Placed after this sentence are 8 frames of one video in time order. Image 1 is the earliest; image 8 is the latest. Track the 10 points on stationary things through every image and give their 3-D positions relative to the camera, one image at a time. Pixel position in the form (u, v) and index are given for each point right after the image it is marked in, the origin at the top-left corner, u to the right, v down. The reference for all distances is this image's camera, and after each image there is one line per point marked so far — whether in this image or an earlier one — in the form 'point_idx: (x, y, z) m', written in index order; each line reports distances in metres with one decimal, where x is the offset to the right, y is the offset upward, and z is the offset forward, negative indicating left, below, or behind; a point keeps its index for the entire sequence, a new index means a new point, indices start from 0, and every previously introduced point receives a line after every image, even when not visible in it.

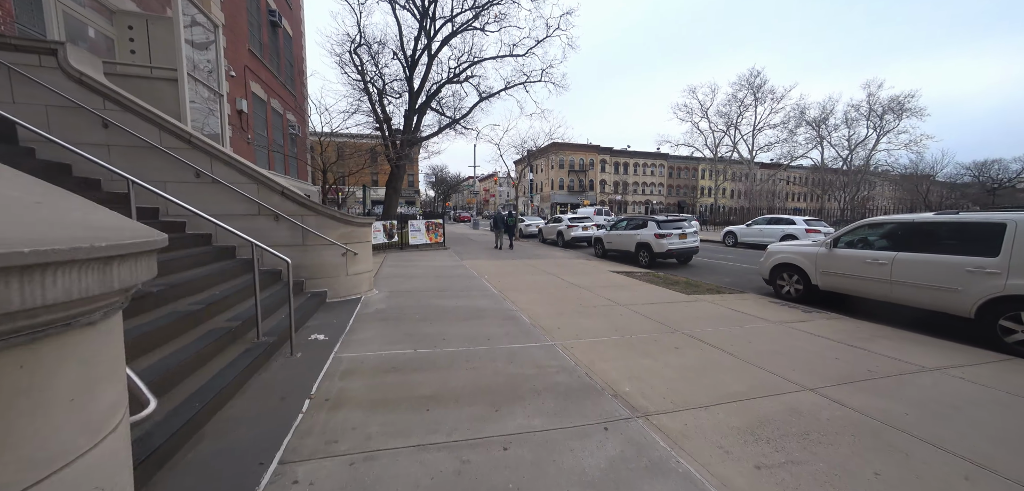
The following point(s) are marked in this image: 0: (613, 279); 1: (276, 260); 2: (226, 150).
0: (+2.6, -0.9, +9.7) m
1: (-3.8, -0.3, +6.1) m
2: (-4.4, +1.5, +5.8) m
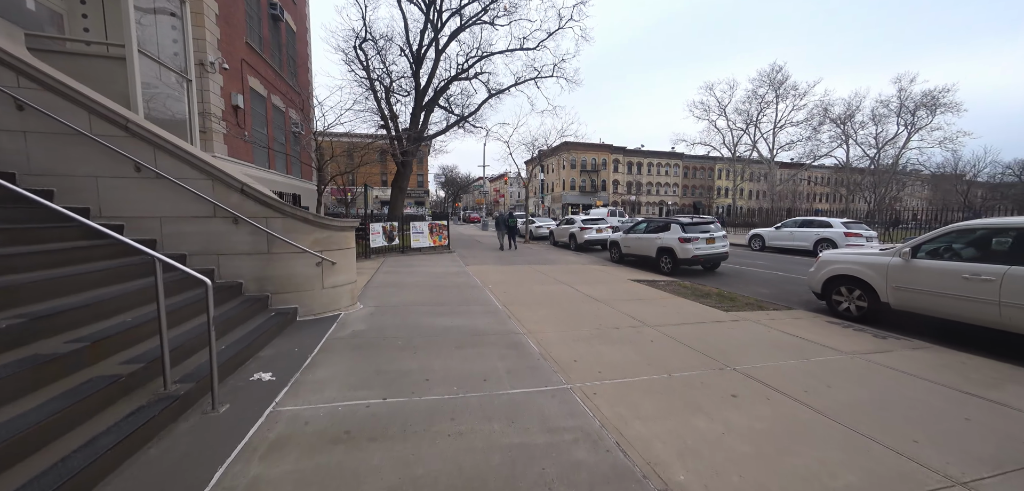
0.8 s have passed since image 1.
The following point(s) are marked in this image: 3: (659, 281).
0: (+2.8, -1.0, +8.5) m
1: (-3.8, -0.4, +5.1) m
2: (-4.3, +1.4, +4.8) m
3: (+3.9, -0.9, +10.0) m
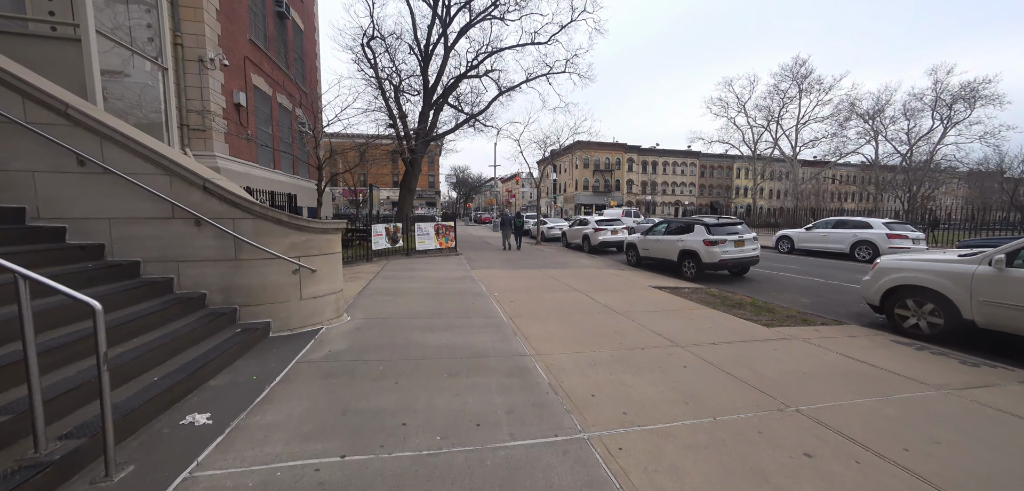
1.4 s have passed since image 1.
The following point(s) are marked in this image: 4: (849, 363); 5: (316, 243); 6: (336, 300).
0: (+3.0, -1.1, +7.6) m
1: (-3.7, -0.4, +4.4) m
2: (-4.3, +1.3, +4.1) m
3: (+4.1, -1.0, +9.1) m
4: (+3.8, -1.3, +4.2) m
5: (-2.6, 0.0, +5.1) m
6: (-2.6, -0.8, +5.5) m
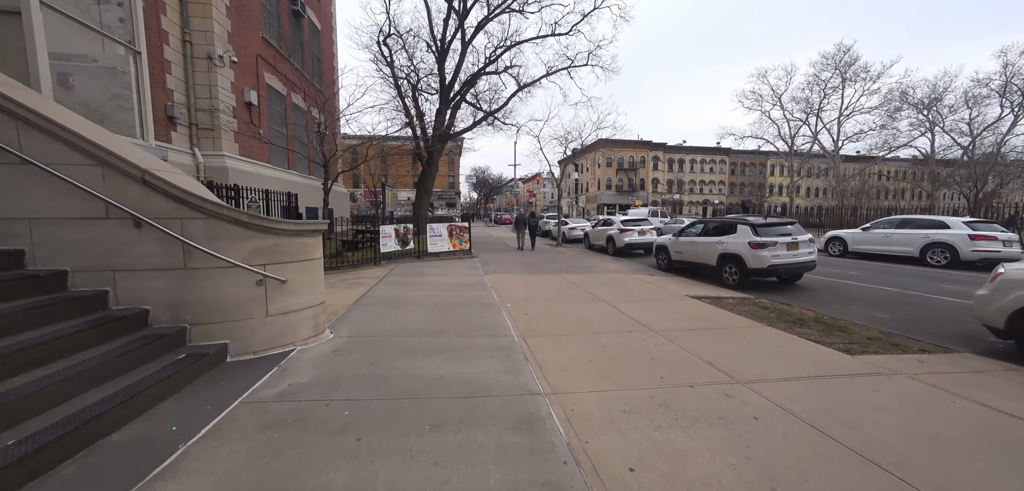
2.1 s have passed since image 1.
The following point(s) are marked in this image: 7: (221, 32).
0: (+3.2, -1.2, +6.4) m
1: (-3.6, -0.5, +3.6) m
2: (-4.2, +1.2, +3.4) m
3: (+4.5, -1.1, +7.8) m
4: (+3.9, -1.4, +3.0) m
5: (-2.5, 0.0, +4.2) m
6: (-2.4, -0.9, +4.6) m
7: (-10.1, +7.4, +13.0) m
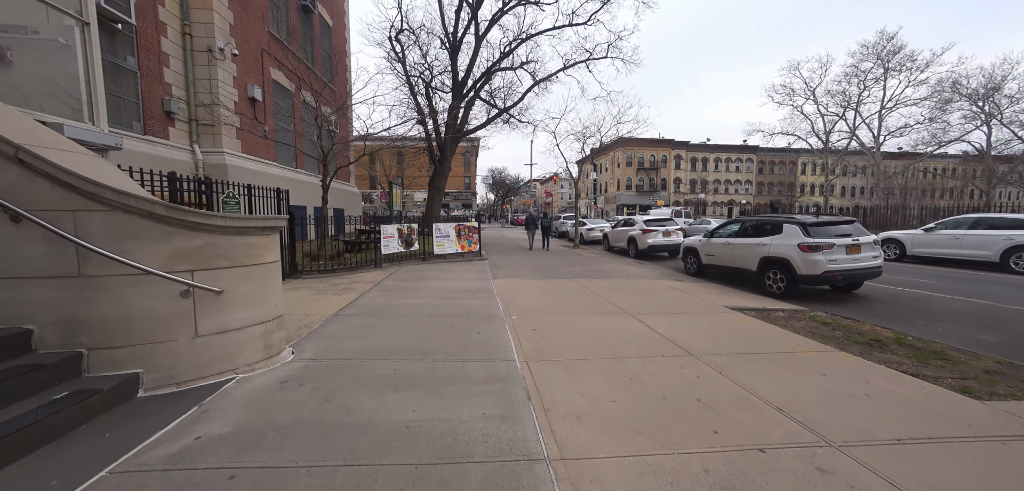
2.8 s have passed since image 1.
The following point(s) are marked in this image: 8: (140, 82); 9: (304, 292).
0: (+3.3, -1.2, +5.2) m
1: (-3.7, -0.5, +2.8) m
2: (-4.3, +1.2, +2.6) m
3: (+4.6, -1.1, +6.6) m
4: (+3.8, -1.4, +1.8) m
5: (-2.5, 0.0, +3.3) m
6: (-2.4, -0.9, +3.7) m
7: (-9.7, +7.4, +12.5) m
8: (-10.4, +4.6, +10.5) m
9: (-4.1, -0.9, +7.5) m
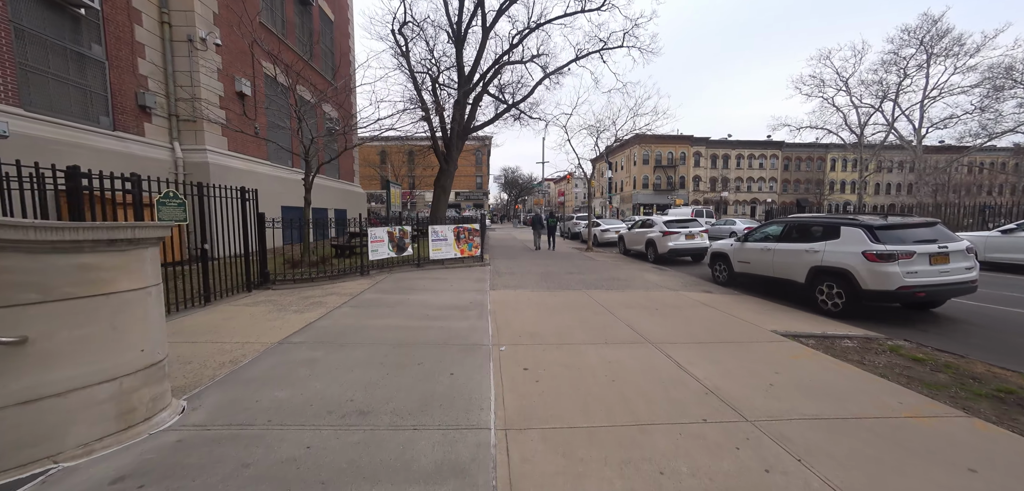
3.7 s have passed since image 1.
0: (+3.1, -1.3, +3.9) m
1: (-3.9, -0.6, +1.7) m
2: (-4.5, +1.1, +1.5) m
3: (+4.5, -1.3, +5.2) m
4: (+3.5, -1.5, +0.4) m
5: (-2.8, -0.2, +2.2) m
6: (-2.6, -1.0, +2.6) m
7: (-9.6, +7.2, +11.6) m
8: (-10.4, +4.5, +9.7) m
9: (-4.2, -1.1, +6.4) m
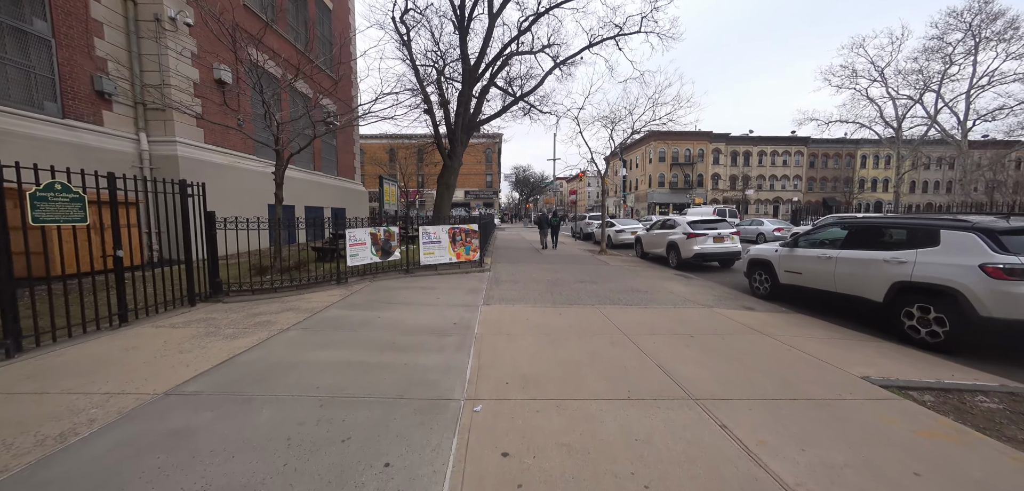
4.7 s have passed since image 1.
0: (+2.9, -1.4, +2.3) m
1: (-4.2, -0.7, +0.4) m
2: (-4.8, +1.0, +0.2) m
3: (+4.4, -1.4, +3.6) m
4: (+3.2, -1.7, -1.2) m
5: (-3.0, -0.3, +0.8) m
6: (-2.9, -1.1, +1.2) m
7: (-9.5, +7.2, +10.5) m
8: (-10.4, +4.4, +8.5) m
9: (-4.3, -1.2, +5.0) m
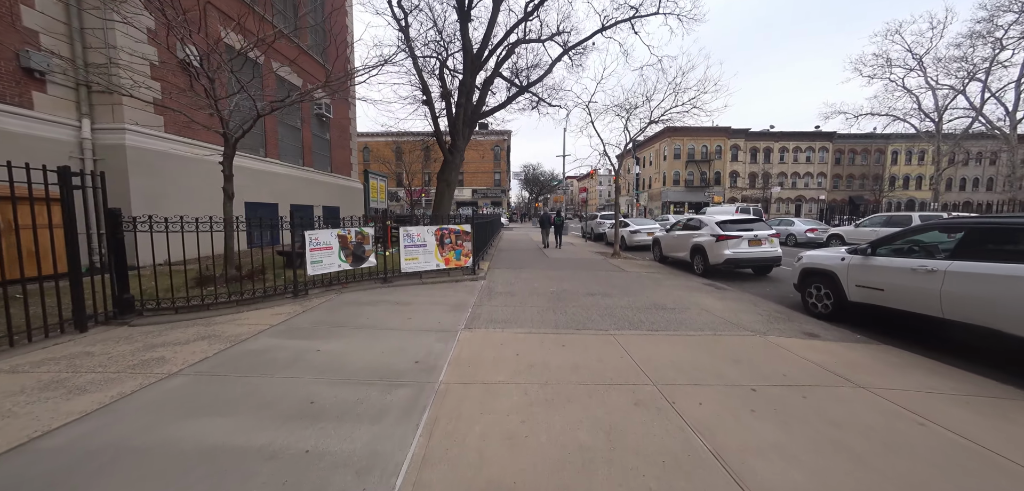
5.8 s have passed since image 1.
0: (+2.7, -1.6, +0.6) m
1: (-4.5, -0.8, -1.1) m
2: (-5.1, +0.9, -1.3) m
3: (+4.1, -1.5, +1.8) m
4: (+2.8, -1.8, -2.9) m
5: (-3.3, -0.4, -0.7) m
6: (-3.2, -1.2, -0.3) m
7: (-9.5, +7.1, +9.1) m
8: (-10.4, +4.3, +7.2) m
9: (-4.5, -1.2, +3.6) m
